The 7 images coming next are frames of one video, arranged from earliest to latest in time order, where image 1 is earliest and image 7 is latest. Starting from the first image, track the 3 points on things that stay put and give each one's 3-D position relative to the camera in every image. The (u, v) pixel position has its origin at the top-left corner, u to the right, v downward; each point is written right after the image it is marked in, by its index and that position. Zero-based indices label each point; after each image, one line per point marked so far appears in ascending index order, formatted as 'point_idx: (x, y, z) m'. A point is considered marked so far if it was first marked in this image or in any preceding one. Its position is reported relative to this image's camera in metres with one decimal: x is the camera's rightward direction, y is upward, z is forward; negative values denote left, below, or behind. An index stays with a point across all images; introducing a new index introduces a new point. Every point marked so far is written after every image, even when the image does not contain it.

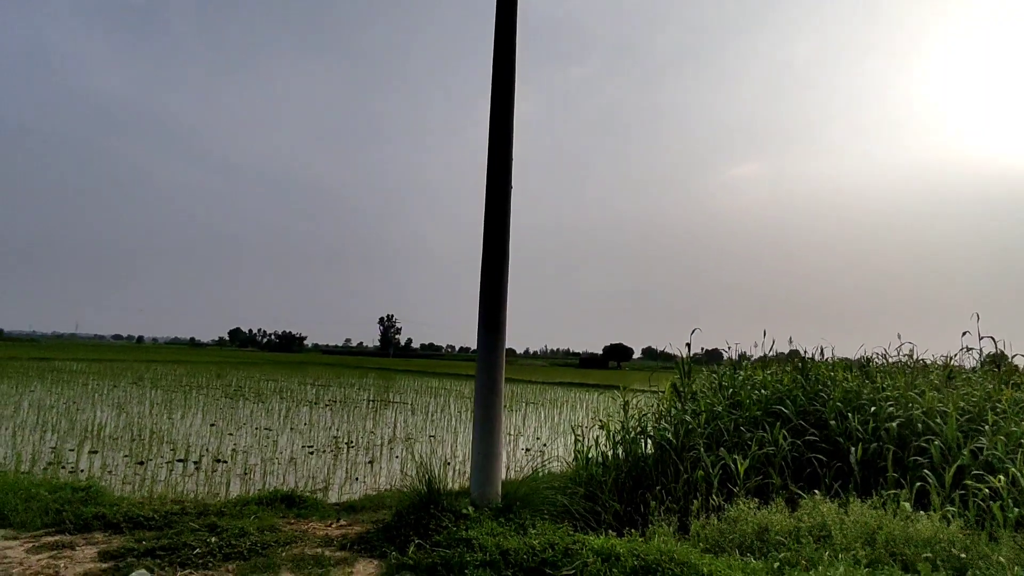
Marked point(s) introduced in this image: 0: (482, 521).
0: (-0.2, -1.4, +3.5) m
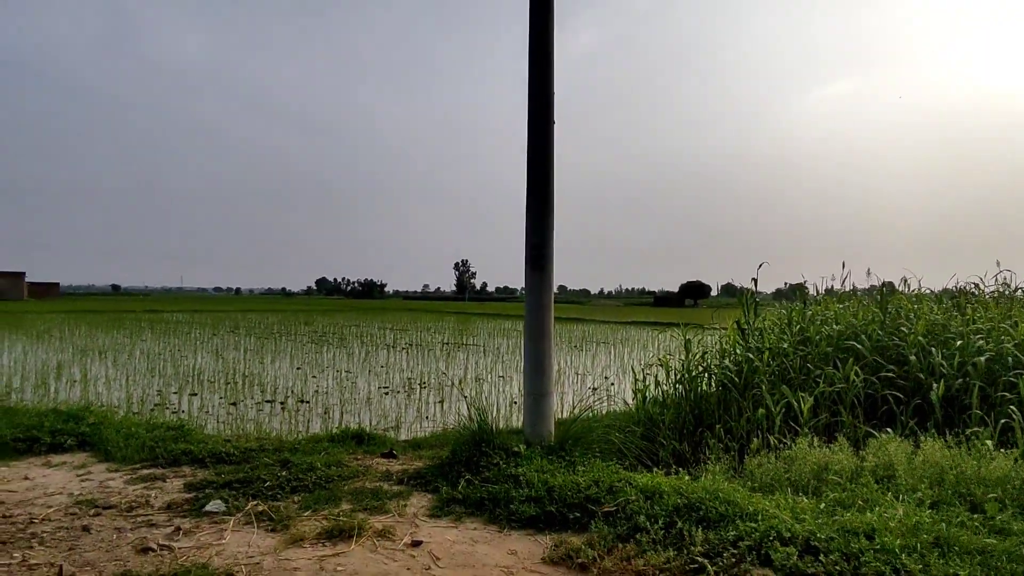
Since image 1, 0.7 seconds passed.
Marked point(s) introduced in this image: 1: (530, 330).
0: (+0.1, -1.0, +3.6) m
1: (+0.1, -0.3, +4.1) m
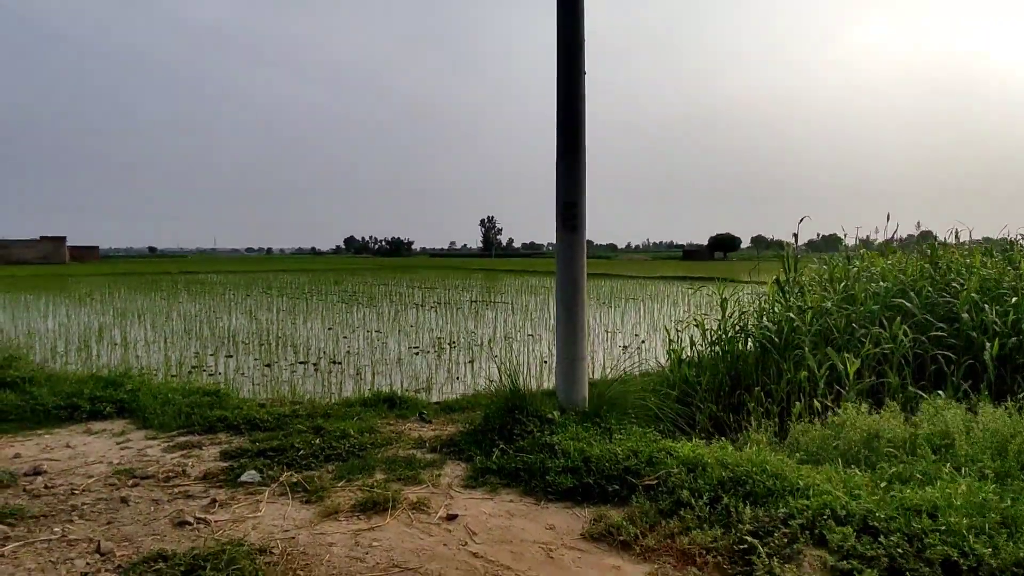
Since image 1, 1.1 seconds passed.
0: (+0.3, -0.8, +3.5) m
1: (+0.3, 0.0, +4.0) m
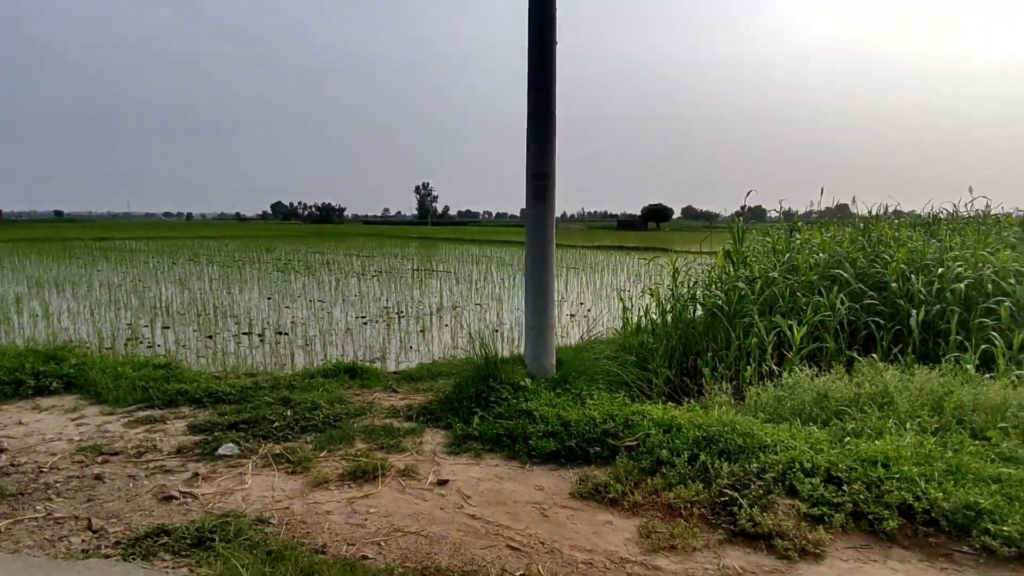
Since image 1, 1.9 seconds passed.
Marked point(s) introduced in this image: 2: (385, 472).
0: (+0.2, -0.6, +3.6) m
1: (+0.1, +0.2, +4.0) m
2: (-0.6, -0.8, +2.7) m
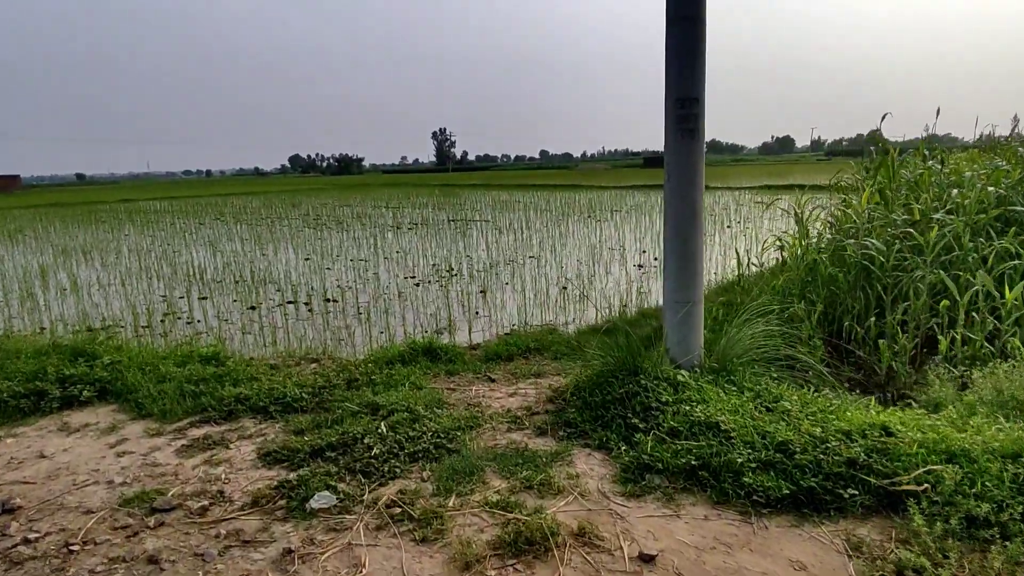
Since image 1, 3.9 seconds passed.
0: (+0.9, -0.5, +2.7) m
1: (+0.8, +0.4, +3.1) m
2: (+0.1, -0.8, +1.9) m
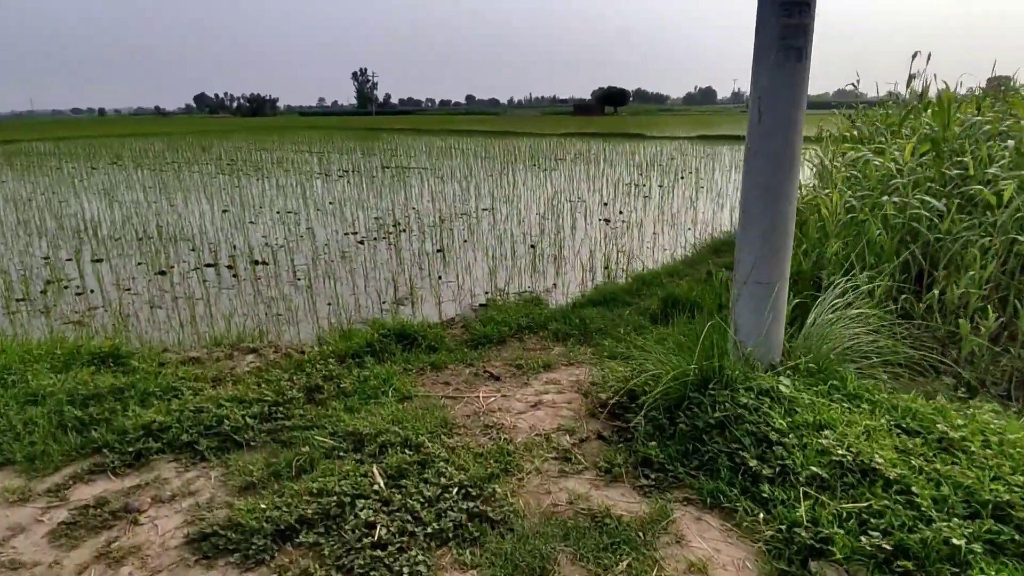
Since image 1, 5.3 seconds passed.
0: (+1.1, -0.4, +2.0) m
1: (+1.0, +0.5, +2.3) m
2: (+0.4, -0.8, +1.1) m
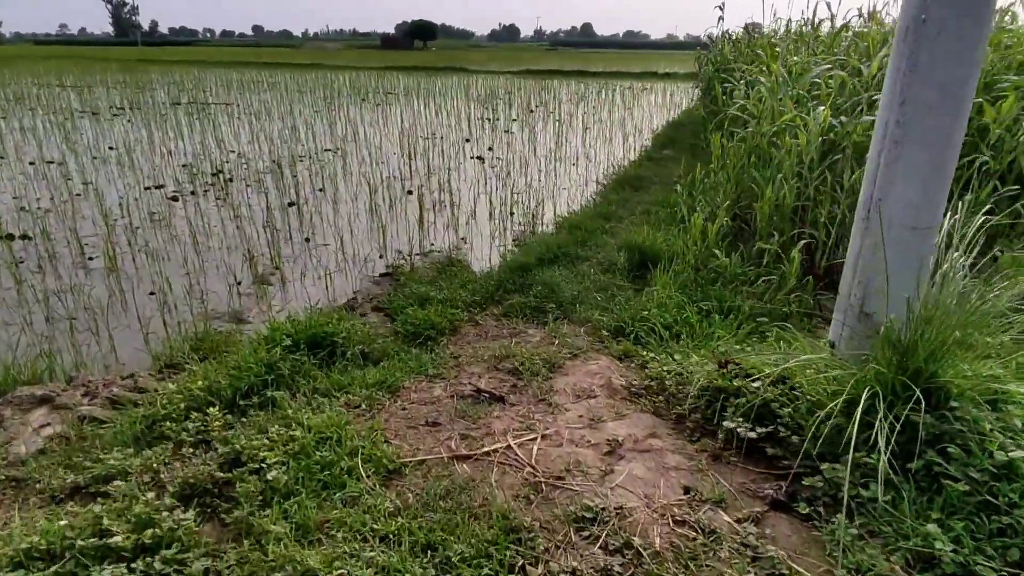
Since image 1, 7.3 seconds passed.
0: (+1.3, -0.3, +1.3) m
1: (+1.1, +0.6, +1.5) m
2: (+1.0, -0.8, +0.3) m
